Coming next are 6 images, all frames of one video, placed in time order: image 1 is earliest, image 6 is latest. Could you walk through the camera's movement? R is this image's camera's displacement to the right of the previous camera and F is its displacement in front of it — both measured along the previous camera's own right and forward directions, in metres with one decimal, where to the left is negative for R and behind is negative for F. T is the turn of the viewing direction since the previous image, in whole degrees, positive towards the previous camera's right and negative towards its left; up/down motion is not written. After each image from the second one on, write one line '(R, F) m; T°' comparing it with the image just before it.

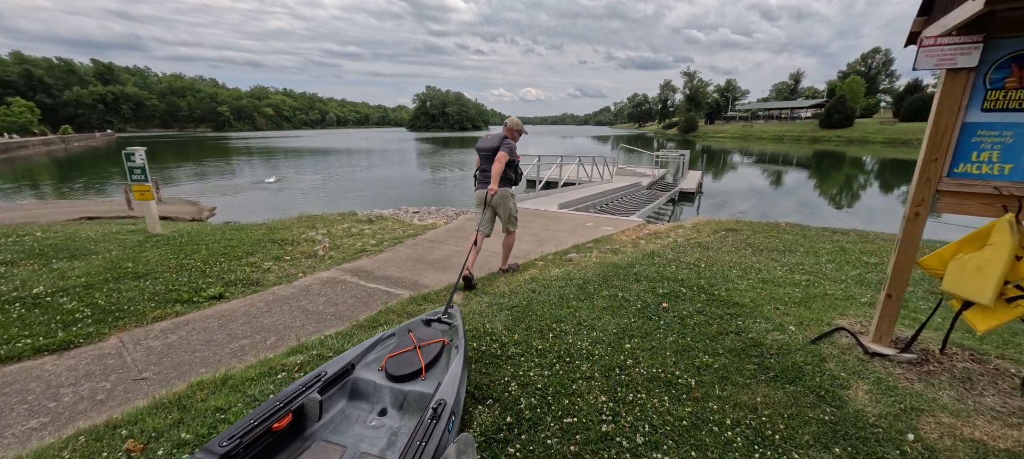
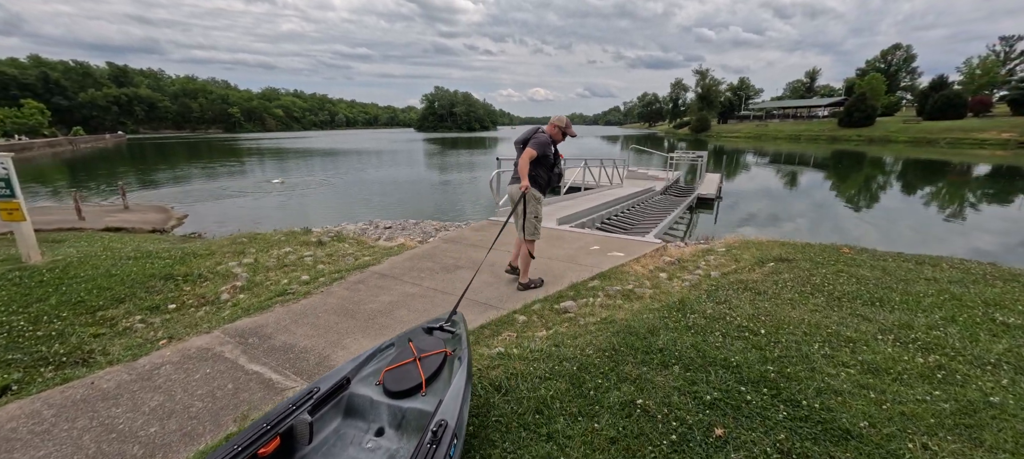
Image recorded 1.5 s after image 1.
(+0.4, +1.6) m; -1°
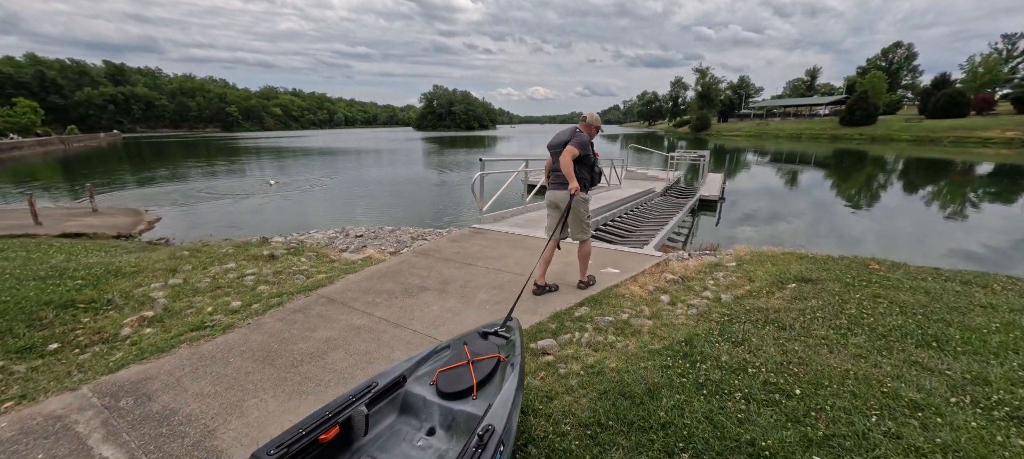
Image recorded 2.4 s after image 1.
(+0.3, +0.8) m; 0°
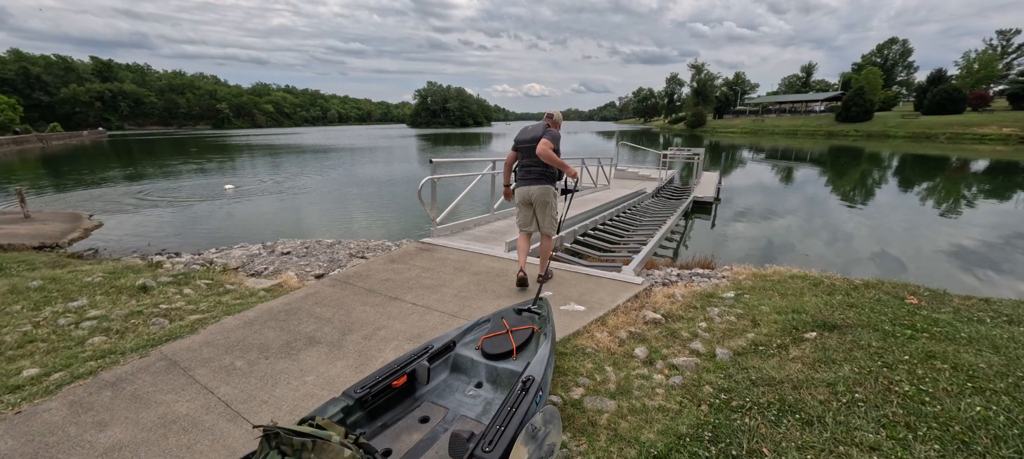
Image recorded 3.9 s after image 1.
(+0.6, +1.1) m; +1°
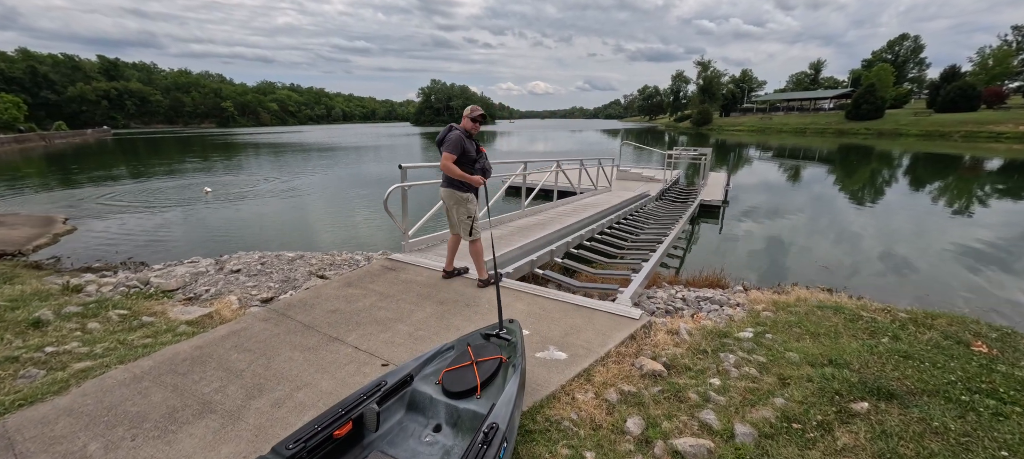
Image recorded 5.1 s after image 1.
(+0.3, +0.8) m; -1°
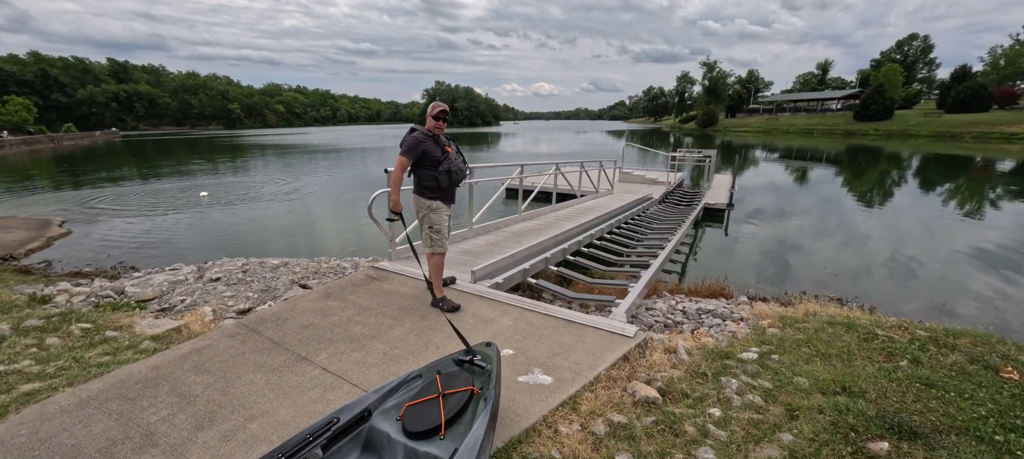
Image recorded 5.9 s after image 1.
(+0.2, +0.3) m; -1°
